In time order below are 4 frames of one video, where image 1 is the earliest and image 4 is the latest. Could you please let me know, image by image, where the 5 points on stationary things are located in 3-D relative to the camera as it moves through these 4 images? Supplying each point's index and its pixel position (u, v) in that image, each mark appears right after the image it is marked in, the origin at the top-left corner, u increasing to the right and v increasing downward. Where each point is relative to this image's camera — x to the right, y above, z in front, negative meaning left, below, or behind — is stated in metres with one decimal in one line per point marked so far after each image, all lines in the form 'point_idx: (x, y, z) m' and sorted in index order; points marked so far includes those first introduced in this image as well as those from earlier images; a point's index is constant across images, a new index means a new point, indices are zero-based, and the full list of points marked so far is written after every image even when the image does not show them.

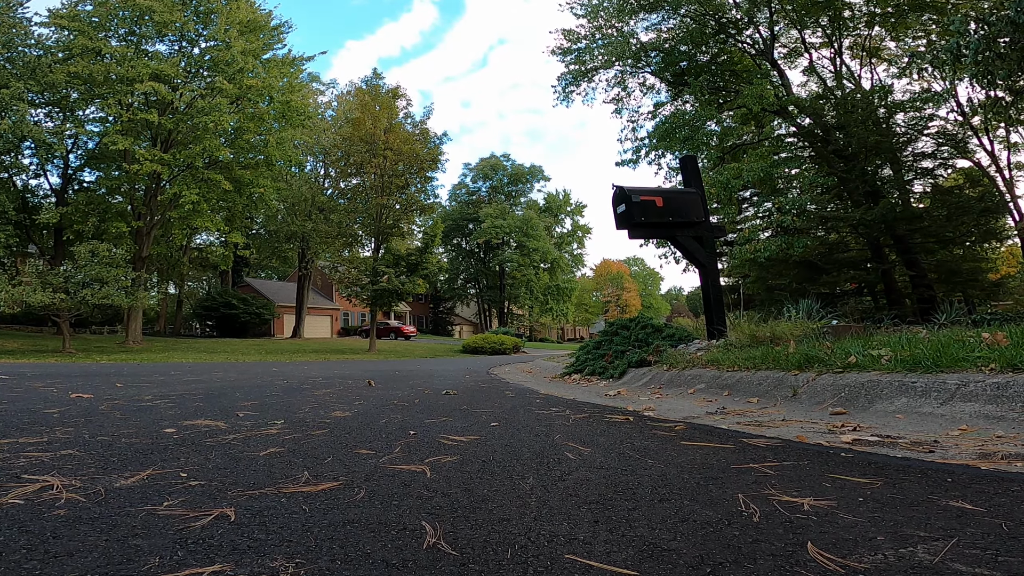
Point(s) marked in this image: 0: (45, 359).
0: (-11.4, -1.7, +13.0) m
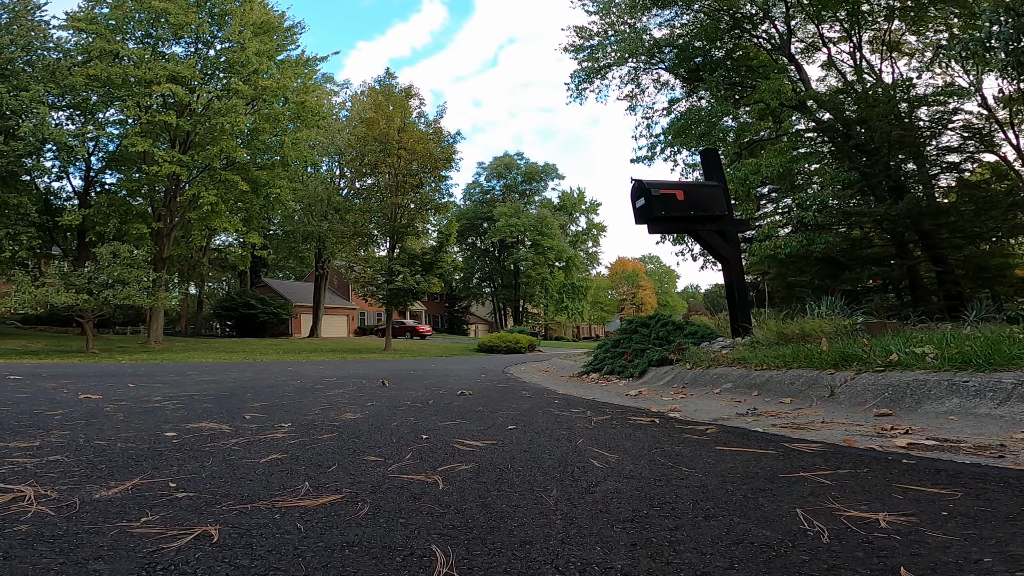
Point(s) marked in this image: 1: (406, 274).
0: (-11.0, -1.8, +13.2) m
1: (-3.8, +0.5, +19.4) m
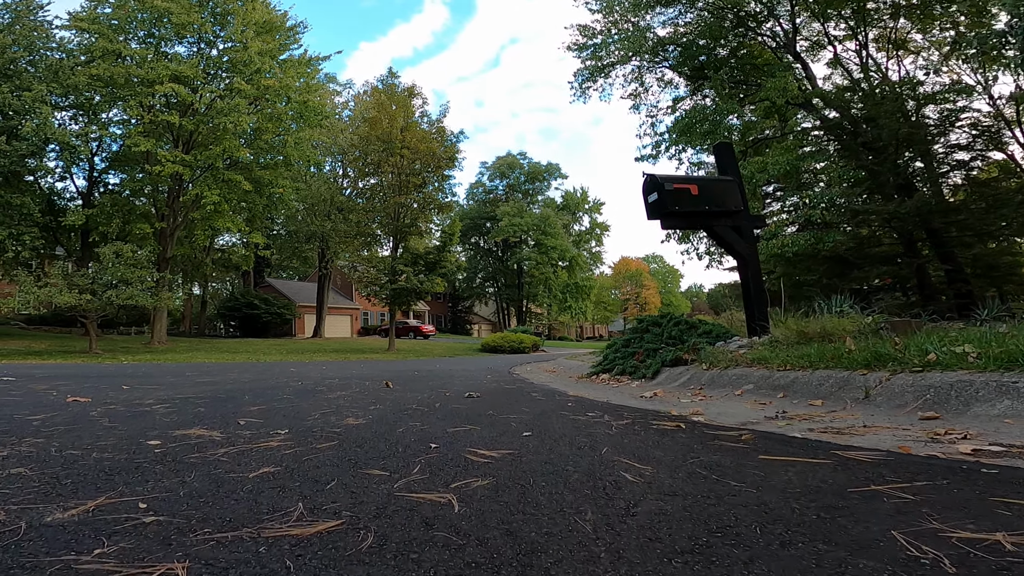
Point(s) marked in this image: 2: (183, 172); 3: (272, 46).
0: (-10.9, -1.8, +13.2) m
1: (-3.7, +0.5, +19.3) m
2: (-10.1, +3.6, +16.4) m
3: (-8.2, +8.2, +18.2) m
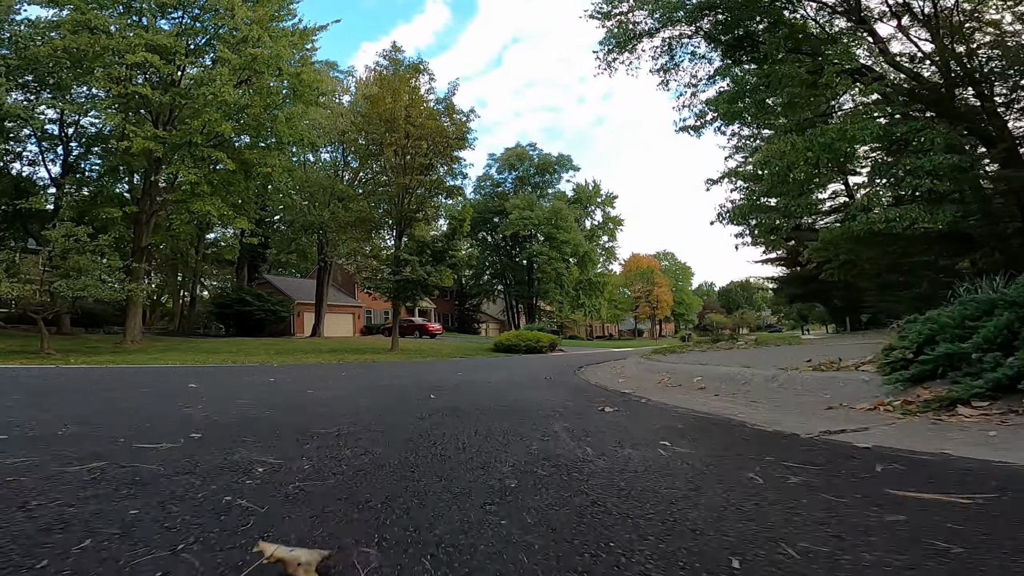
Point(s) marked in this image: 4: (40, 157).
0: (-10.4, -1.6, +11.4) m
1: (-3.2, +0.7, +17.4) m
2: (-9.6, +3.8, +14.6) m
3: (-7.7, +8.4, +16.3) m
4: (-14.5, +4.1, +16.2) m
